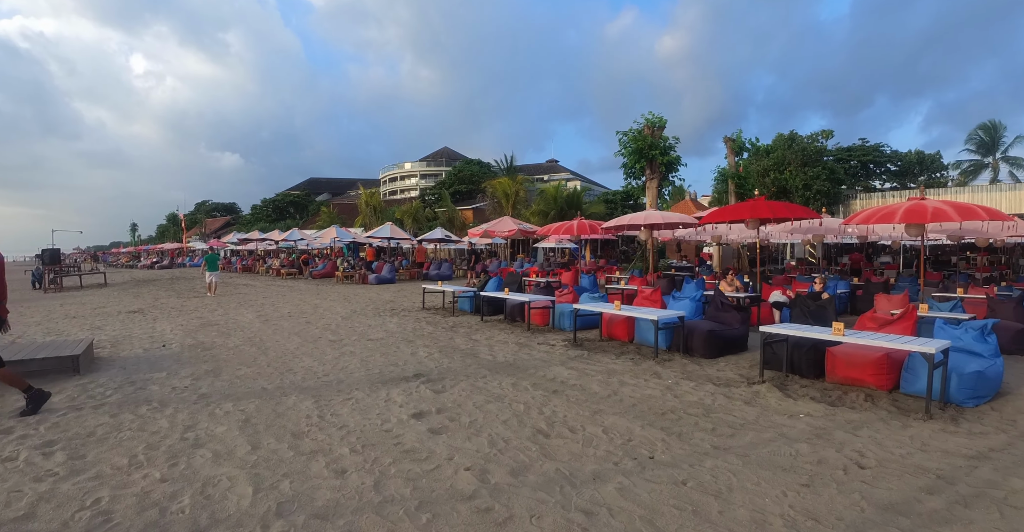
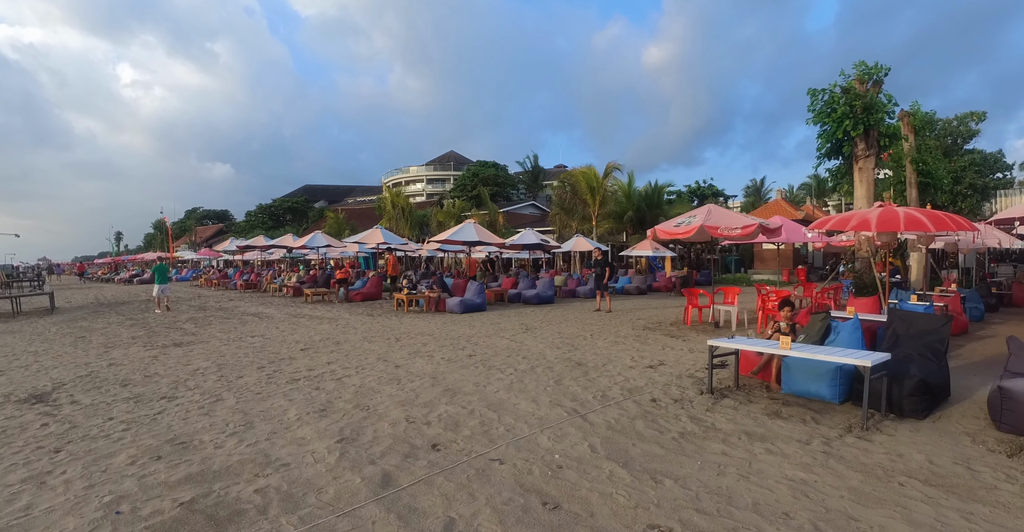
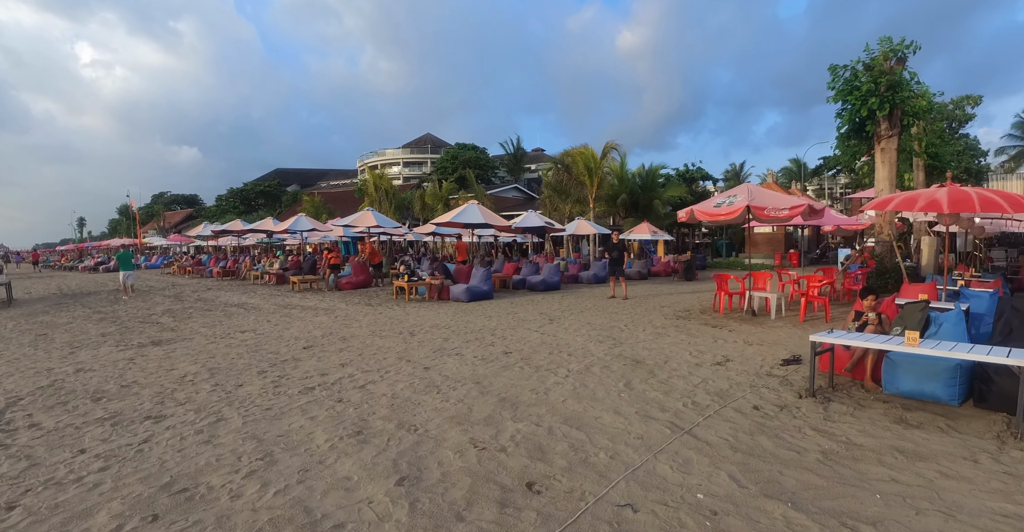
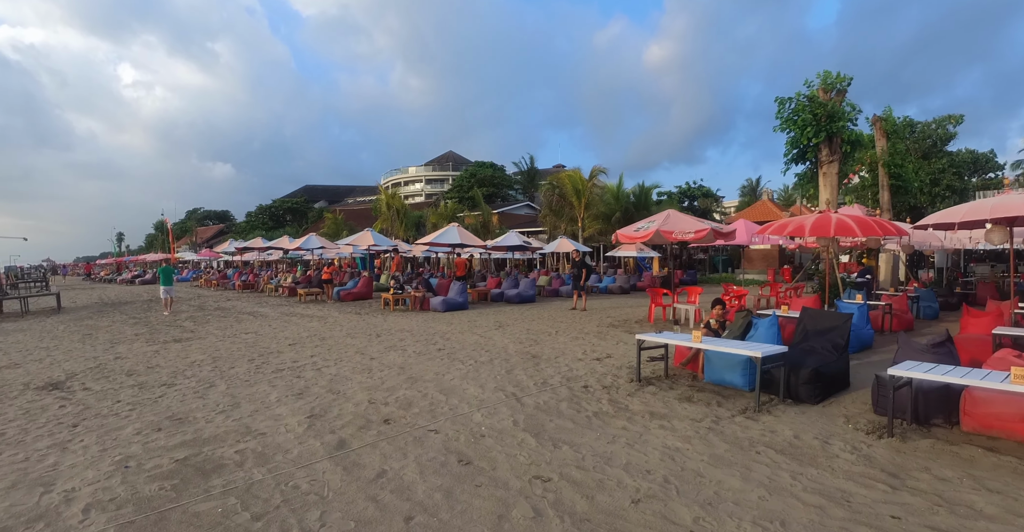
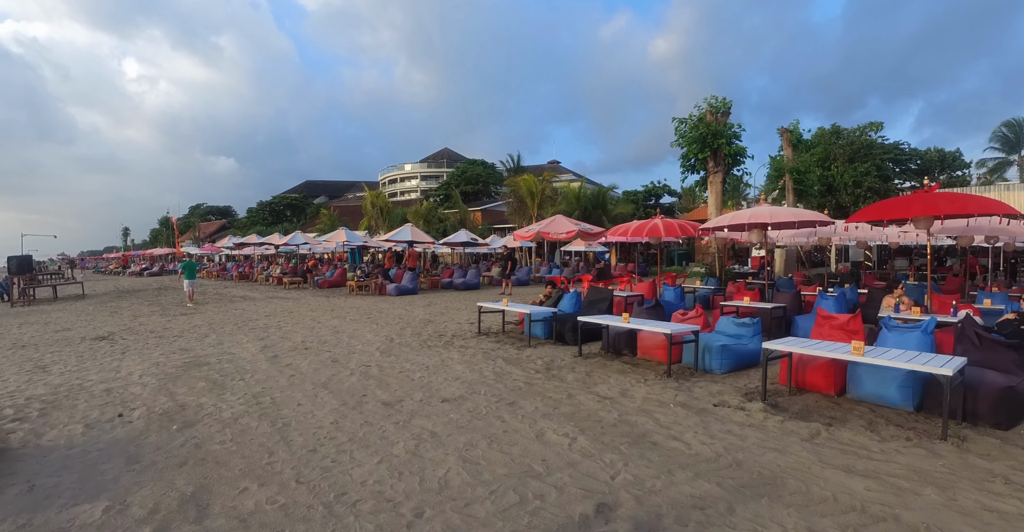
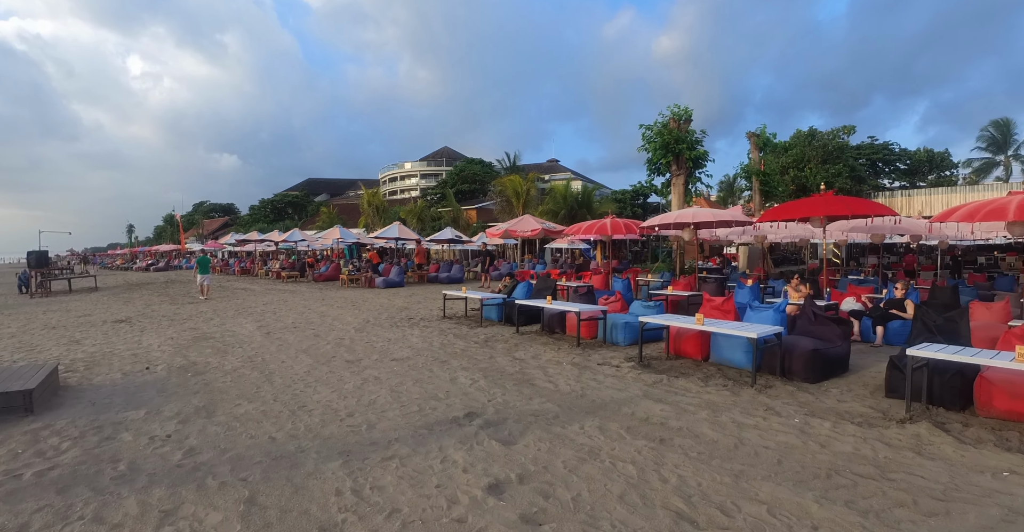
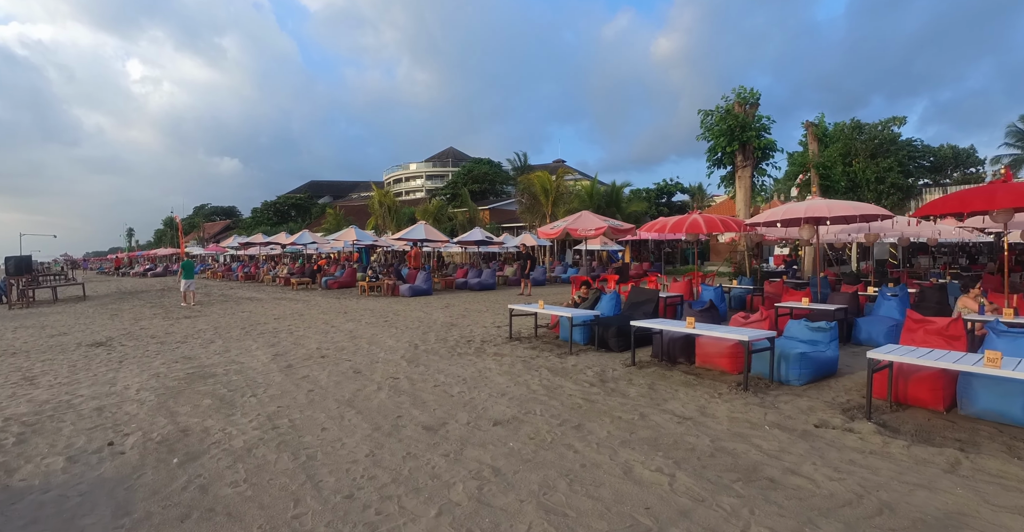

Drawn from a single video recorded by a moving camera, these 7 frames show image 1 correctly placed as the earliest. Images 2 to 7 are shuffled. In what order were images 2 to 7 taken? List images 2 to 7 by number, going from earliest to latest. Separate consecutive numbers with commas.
6, 5, 7, 4, 2, 3
